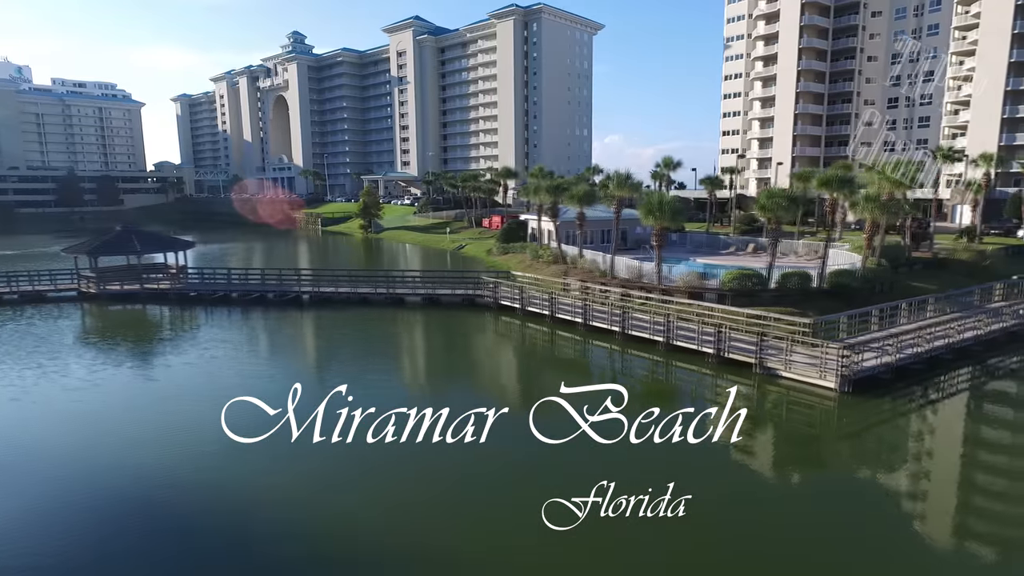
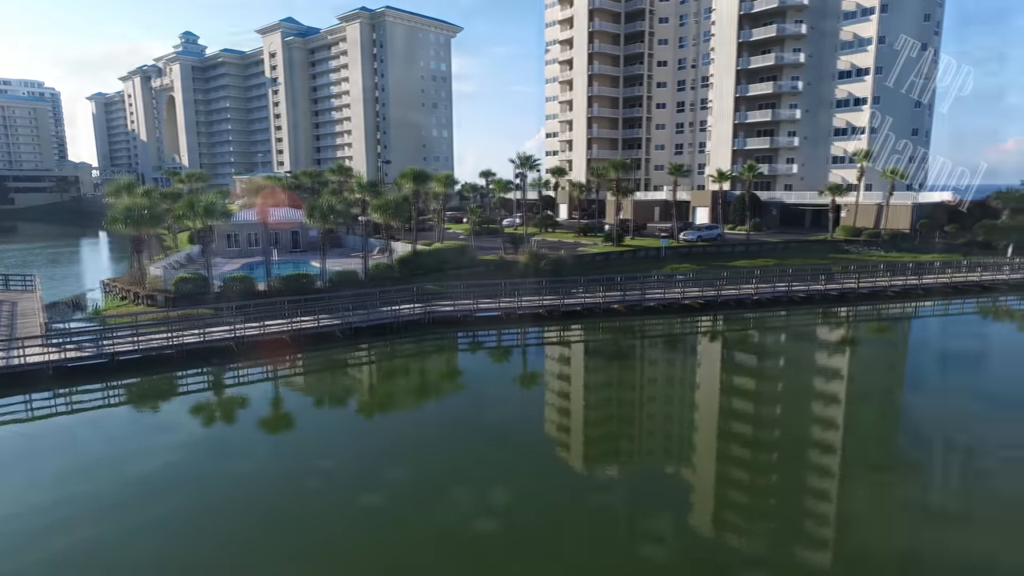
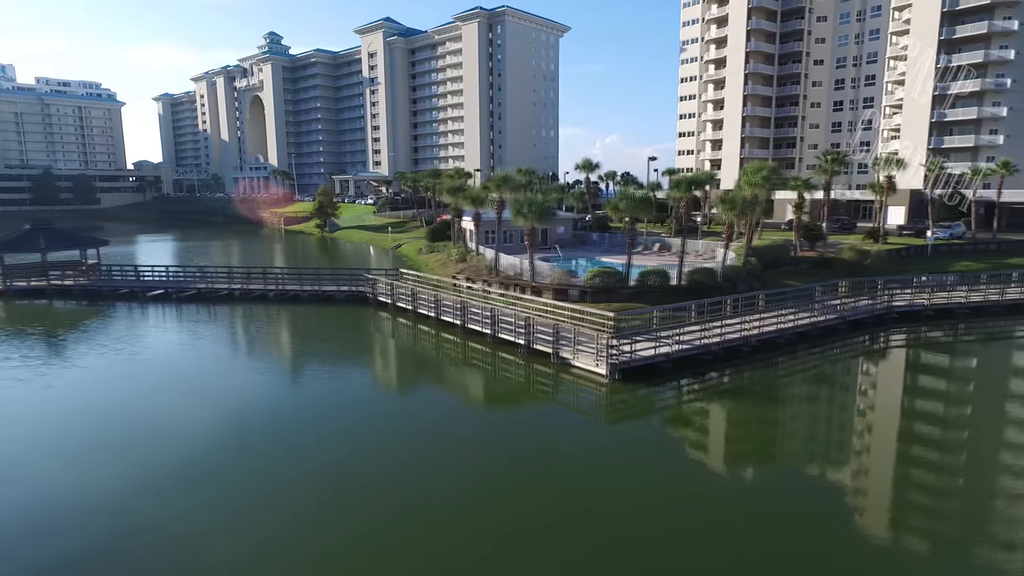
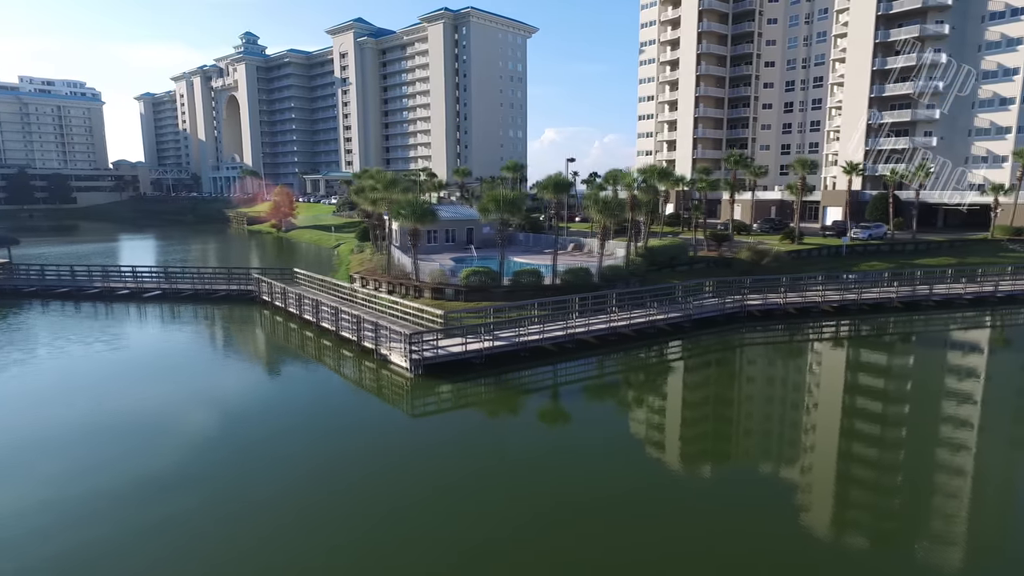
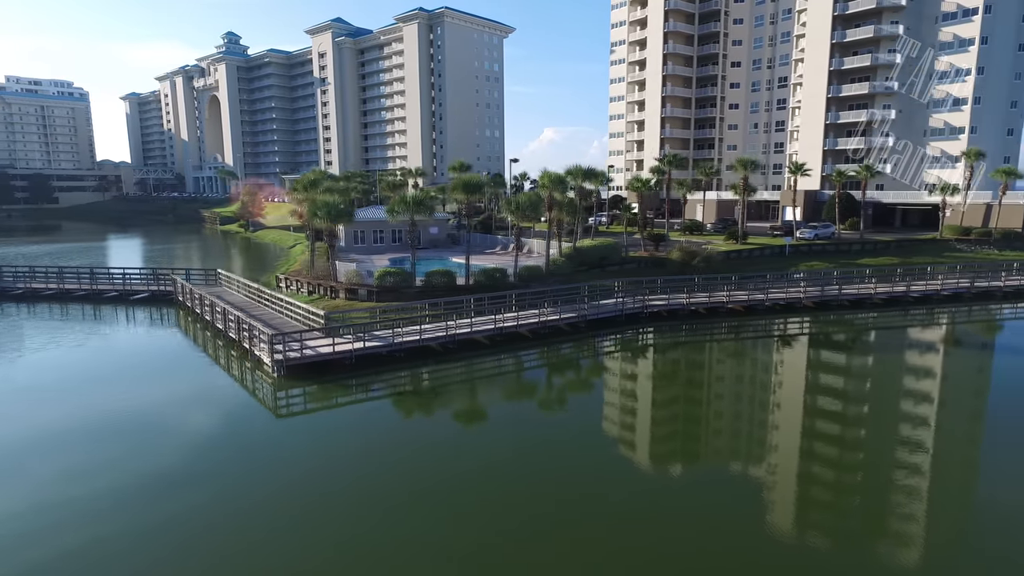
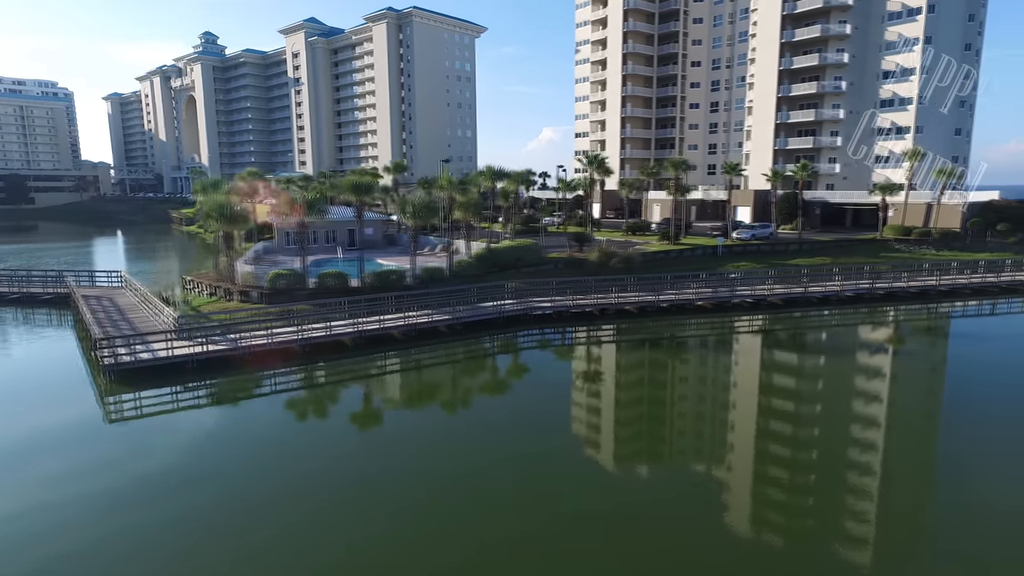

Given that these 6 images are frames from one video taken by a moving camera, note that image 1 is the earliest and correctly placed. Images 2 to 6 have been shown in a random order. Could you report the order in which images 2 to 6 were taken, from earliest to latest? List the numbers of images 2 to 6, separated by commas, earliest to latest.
3, 4, 5, 6, 2
